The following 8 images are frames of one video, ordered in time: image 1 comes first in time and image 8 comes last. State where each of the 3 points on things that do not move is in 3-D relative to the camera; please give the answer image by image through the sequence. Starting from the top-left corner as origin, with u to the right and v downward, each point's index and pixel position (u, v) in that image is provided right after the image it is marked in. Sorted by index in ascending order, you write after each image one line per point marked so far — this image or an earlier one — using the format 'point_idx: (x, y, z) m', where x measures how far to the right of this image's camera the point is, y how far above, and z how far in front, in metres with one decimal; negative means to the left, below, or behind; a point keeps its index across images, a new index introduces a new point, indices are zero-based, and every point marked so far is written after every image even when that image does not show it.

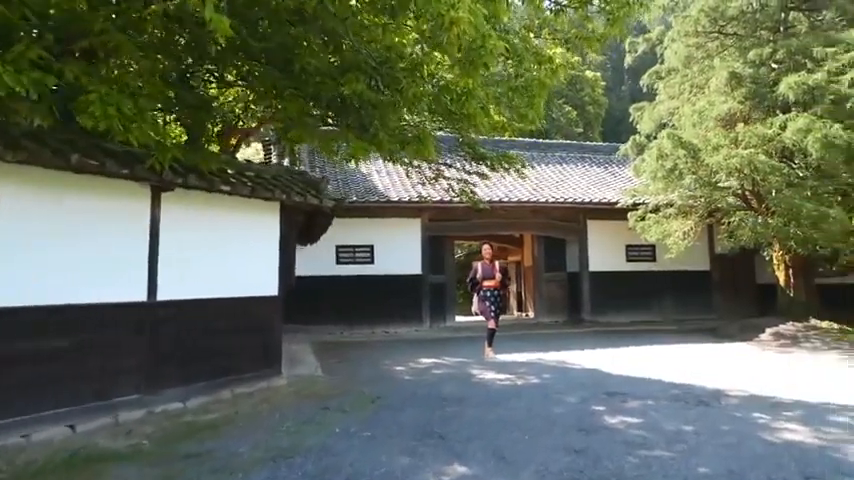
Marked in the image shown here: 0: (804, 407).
0: (+3.2, -1.4, +4.8) m
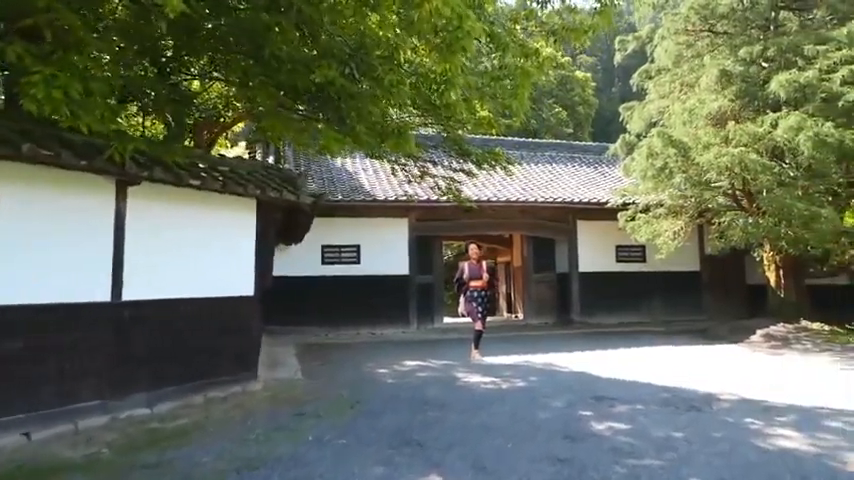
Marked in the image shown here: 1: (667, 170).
0: (+3.0, -1.4, +4.7) m
1: (+3.7, +1.1, +8.9) m
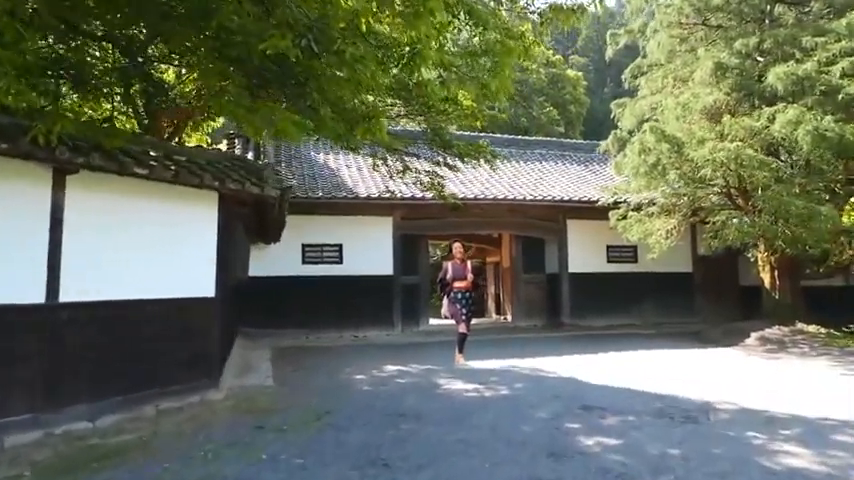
0: (+2.8, -1.4, +4.3) m
1: (+3.5, +1.1, +8.5) m
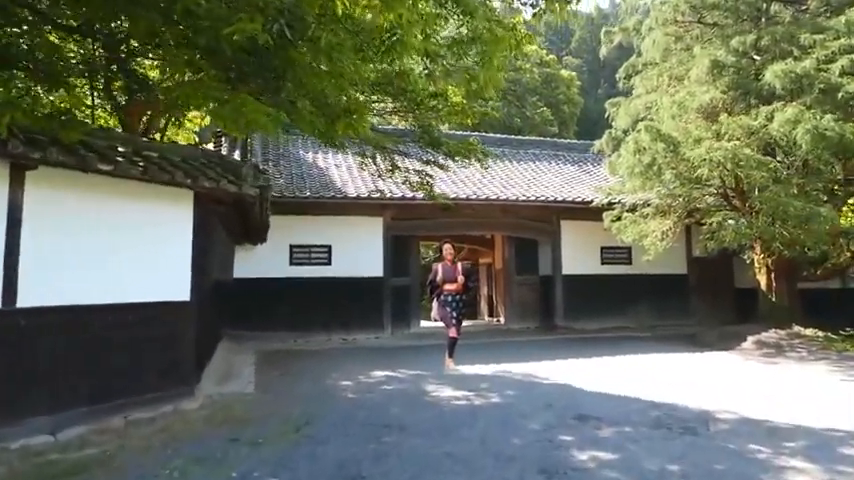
0: (+2.7, -1.4, +4.1) m
1: (+3.3, +1.1, +8.3) m
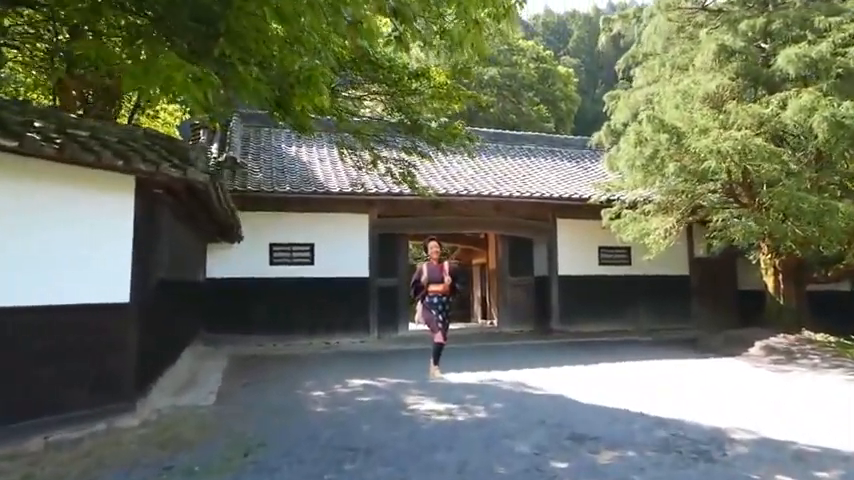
0: (+2.5, -1.4, +3.5) m
1: (+3.1, +1.1, +7.7) m
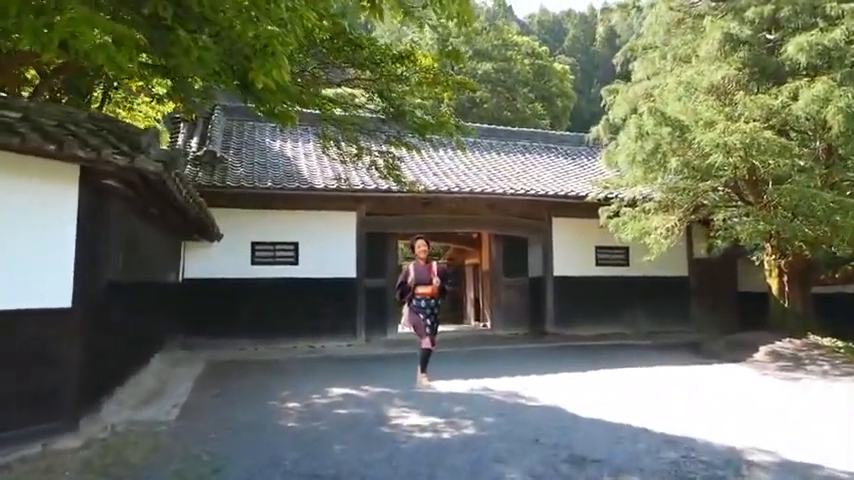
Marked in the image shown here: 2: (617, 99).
0: (+2.4, -1.4, +3.1) m
1: (+3.0, +1.1, +7.3) m
2: (+3.3, +2.4, +9.8) m
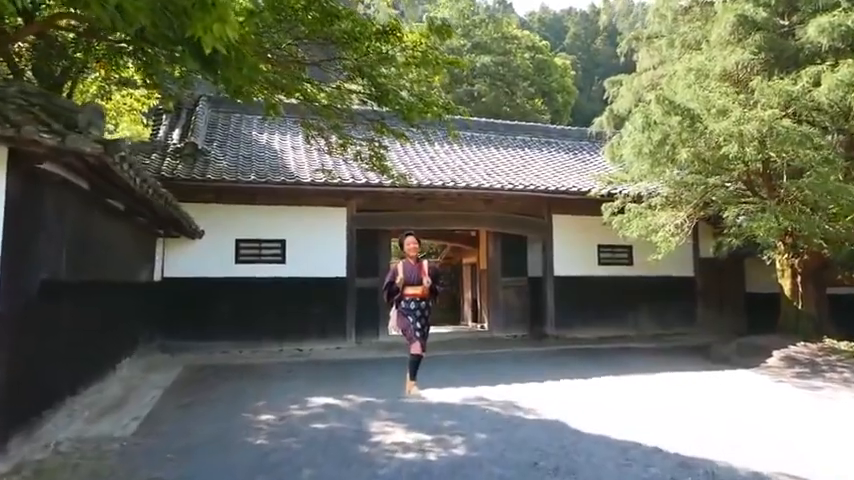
0: (+2.3, -1.3, +2.6) m
1: (+2.9, +1.1, +6.8) m
2: (+3.2, +2.5, +9.3) m
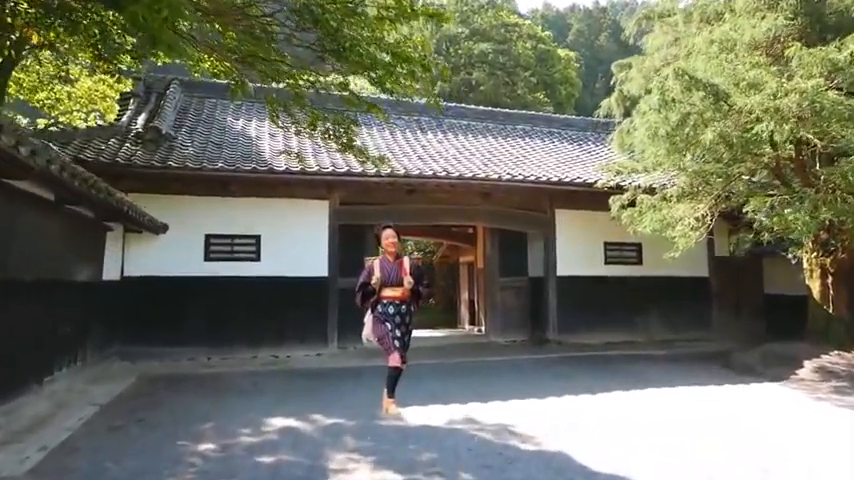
0: (+2.1, -1.3, +1.7) m
1: (+2.7, +1.2, +5.9) m
2: (+3.0, +2.5, +8.4) m
